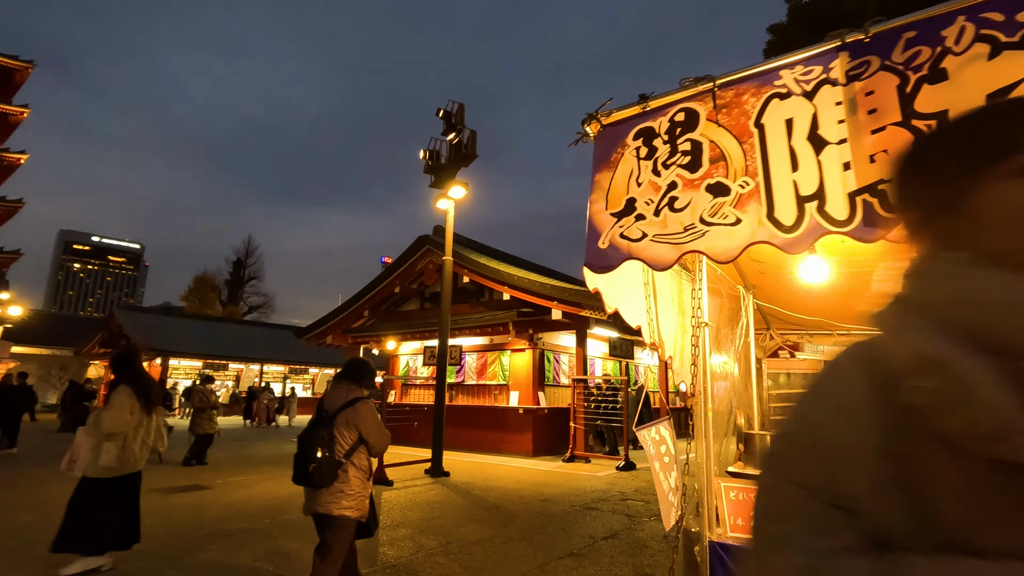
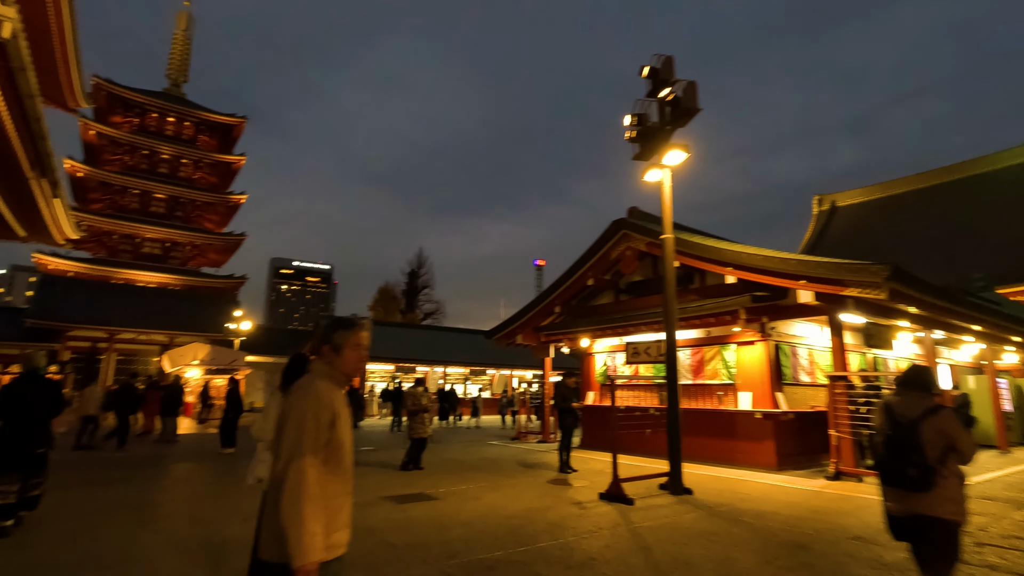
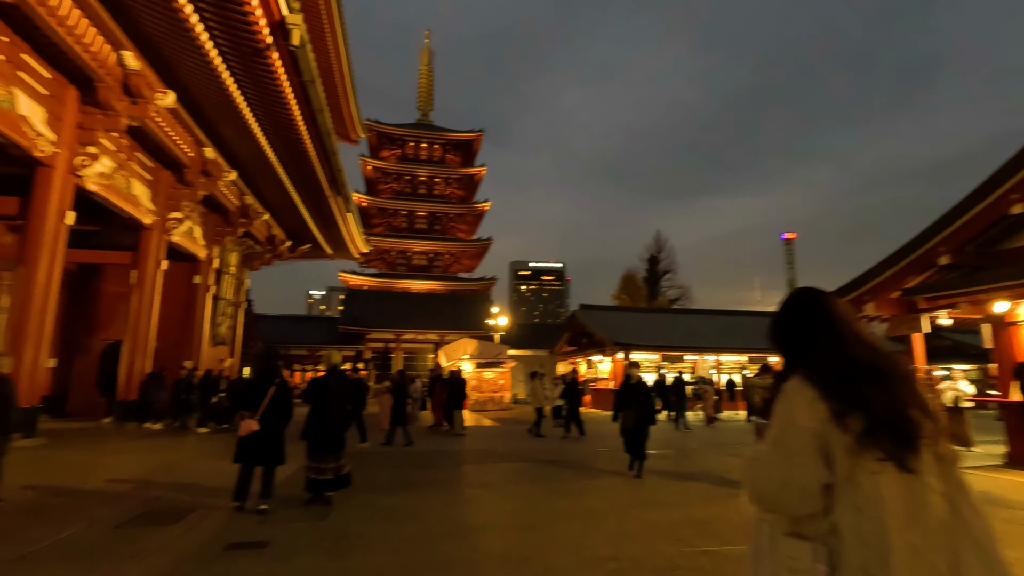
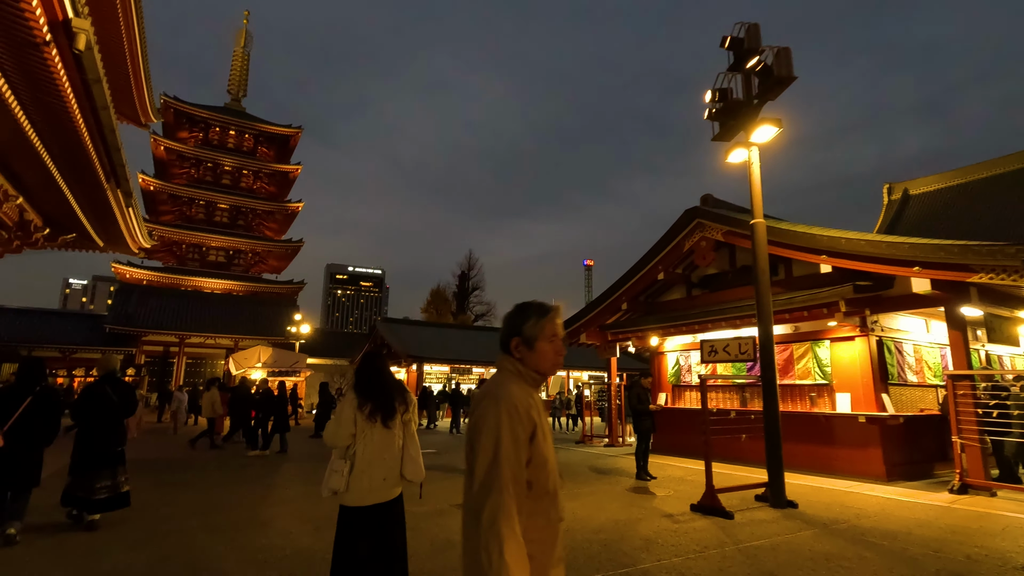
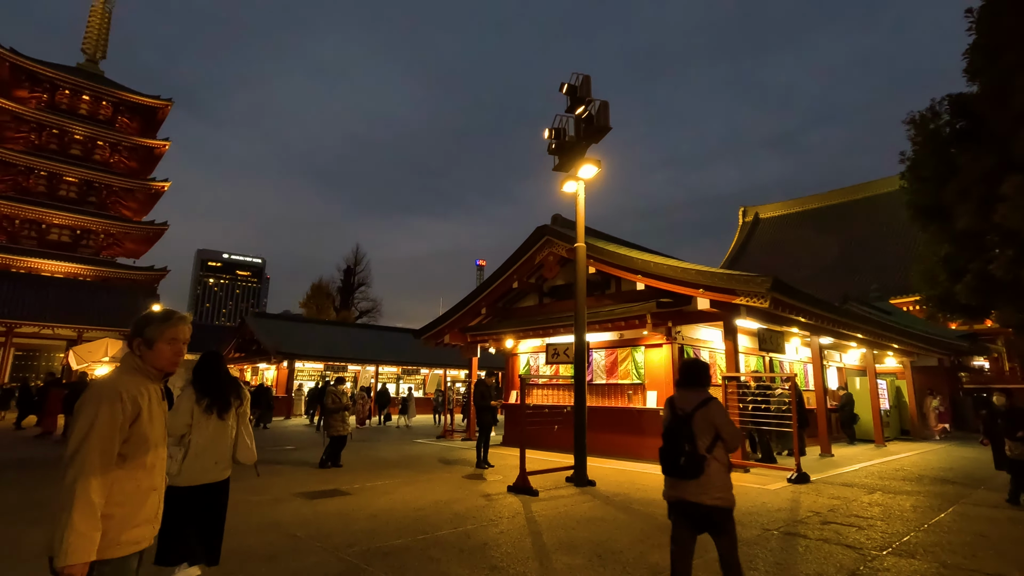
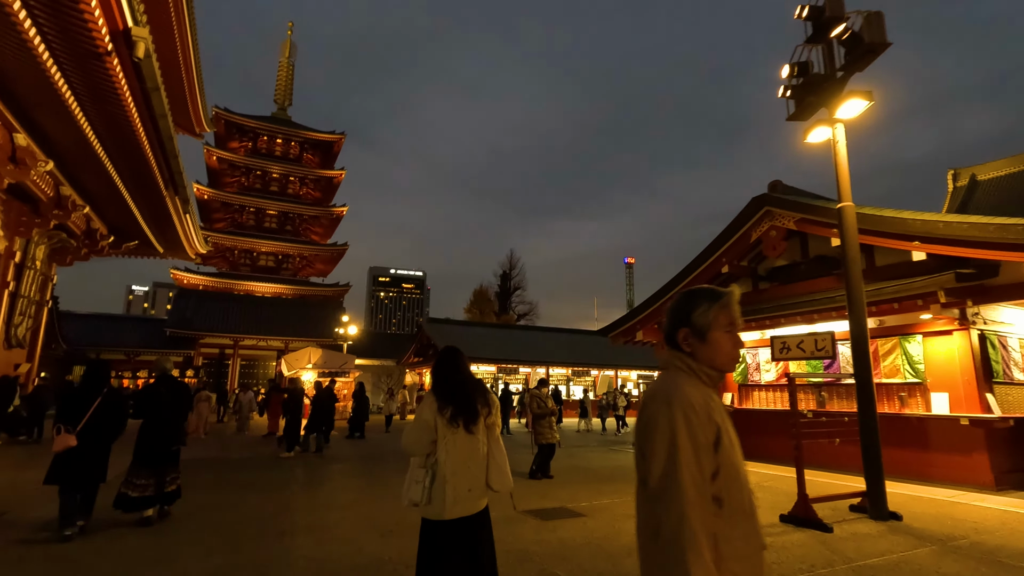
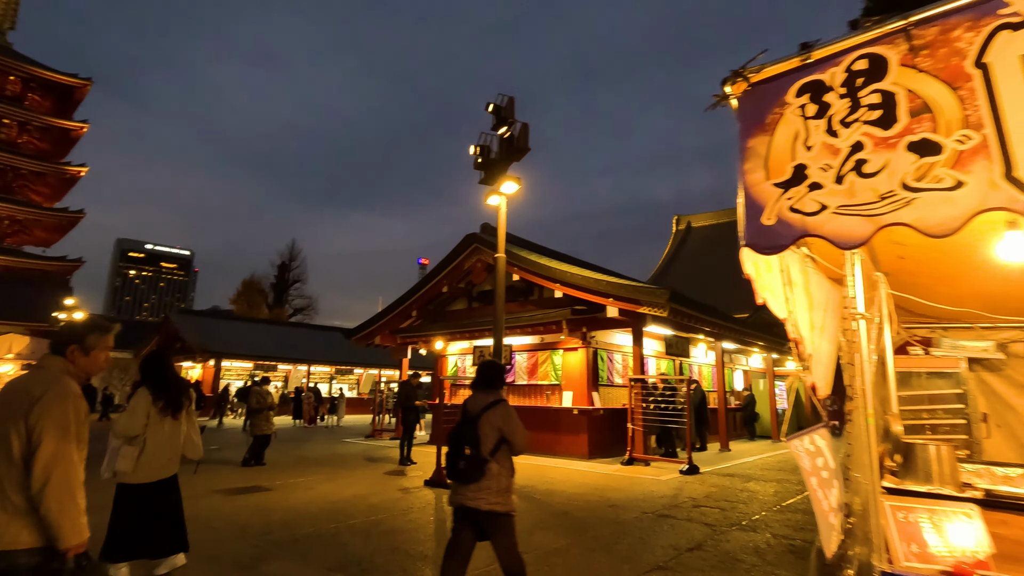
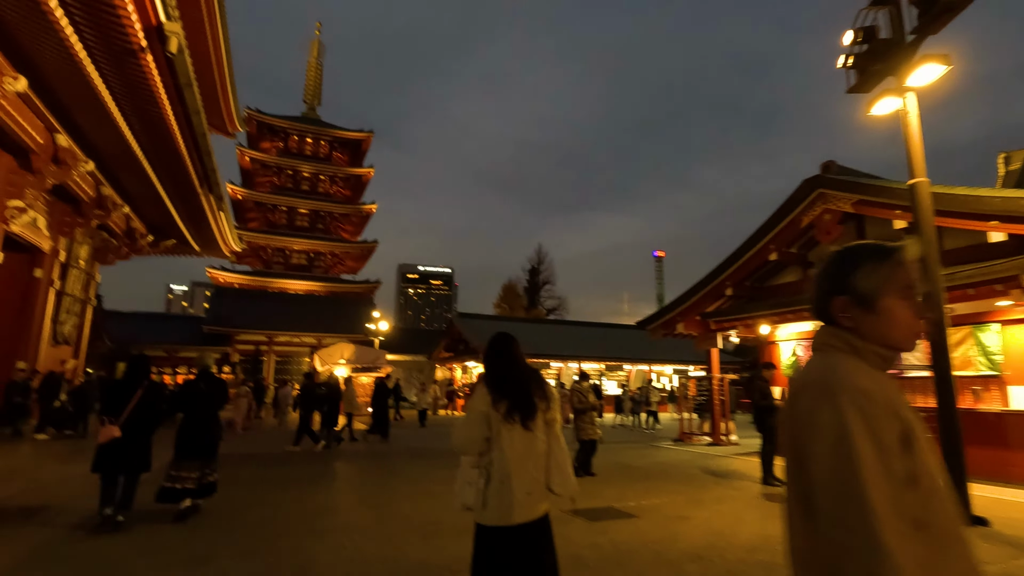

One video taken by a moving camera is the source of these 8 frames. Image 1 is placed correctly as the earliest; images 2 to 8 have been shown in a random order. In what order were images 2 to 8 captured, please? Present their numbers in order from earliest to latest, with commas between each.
7, 5, 2, 4, 6, 8, 3
